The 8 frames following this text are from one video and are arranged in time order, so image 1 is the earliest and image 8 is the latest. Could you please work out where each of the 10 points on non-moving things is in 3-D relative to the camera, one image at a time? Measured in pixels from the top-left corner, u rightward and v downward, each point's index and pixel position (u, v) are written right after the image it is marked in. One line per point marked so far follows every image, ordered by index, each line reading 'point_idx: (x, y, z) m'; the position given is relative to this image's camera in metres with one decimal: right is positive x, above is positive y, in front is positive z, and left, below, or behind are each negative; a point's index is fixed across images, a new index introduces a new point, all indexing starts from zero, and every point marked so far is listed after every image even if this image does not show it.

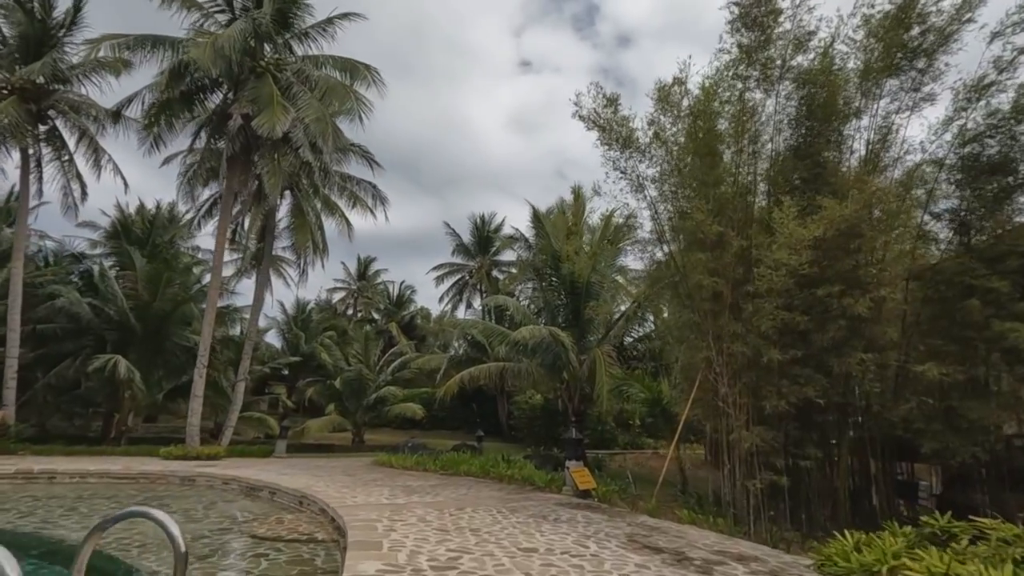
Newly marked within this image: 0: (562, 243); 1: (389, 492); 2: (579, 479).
0: (+1.4, +1.2, +15.2) m
1: (-1.9, -3.1, +8.3) m
2: (+1.1, -3.0, +8.5) m
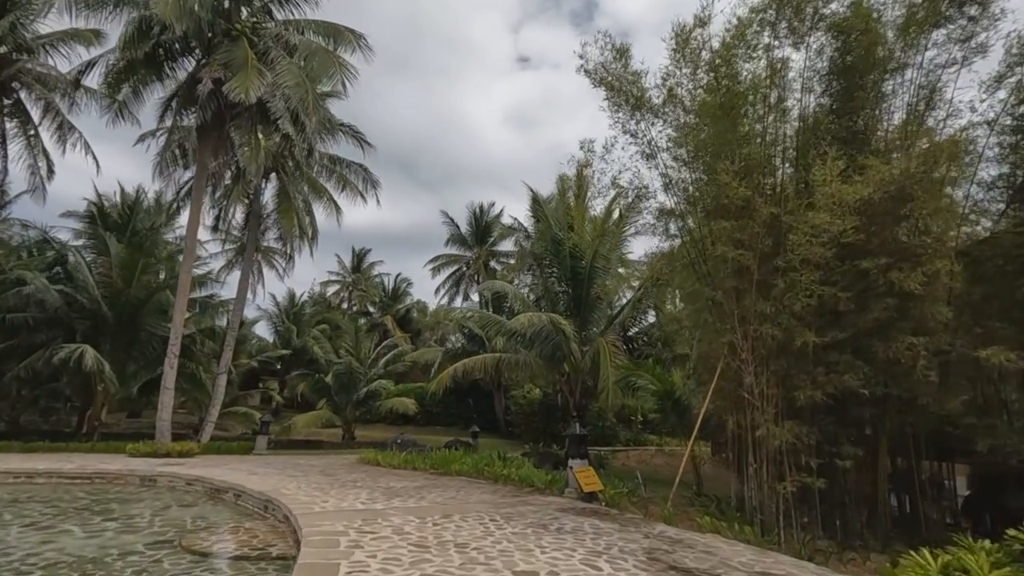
0: (+1.3, +1.6, +14.2) m
1: (-1.9, -2.8, +7.3) m
2: (+1.0, -2.7, +7.6) m
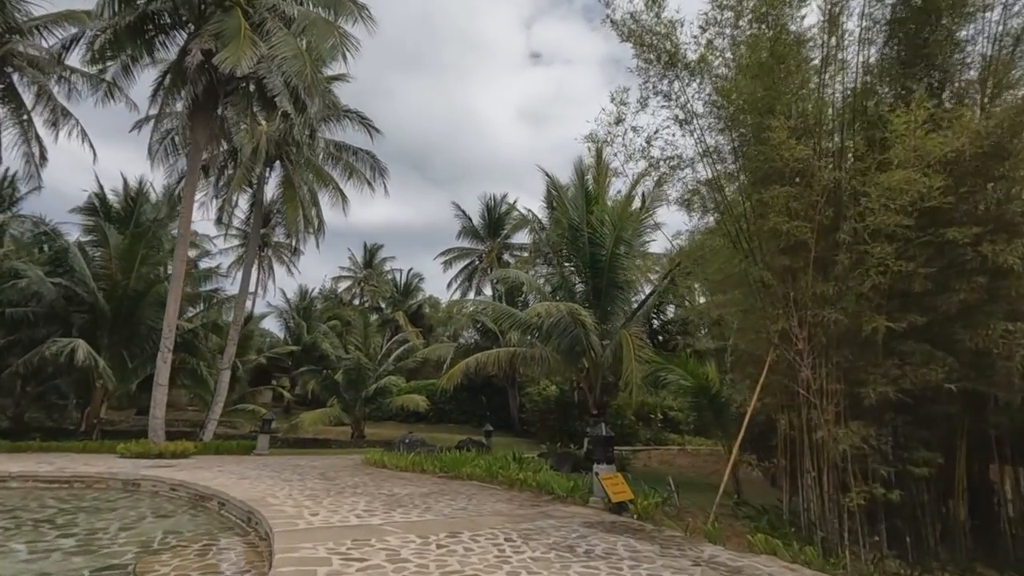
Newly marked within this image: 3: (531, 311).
0: (+1.7, +1.8, +13.3) m
1: (-1.7, -2.6, +6.4) m
2: (+1.2, -2.5, +6.6) m
3: (+0.4, -0.5, +12.1) m
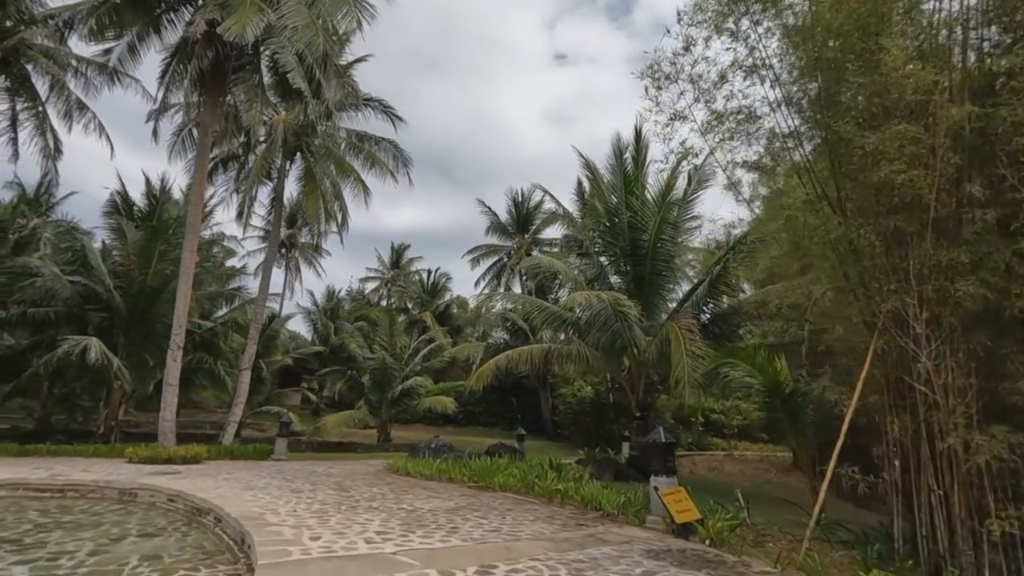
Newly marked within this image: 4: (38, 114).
0: (+2.4, +2.1, +12.1) m
1: (-1.3, -2.4, +5.4) m
2: (+1.7, -2.2, +5.5) m
3: (+1.1, -0.3, +10.9) m
4: (-12.0, +4.5, +13.7) m
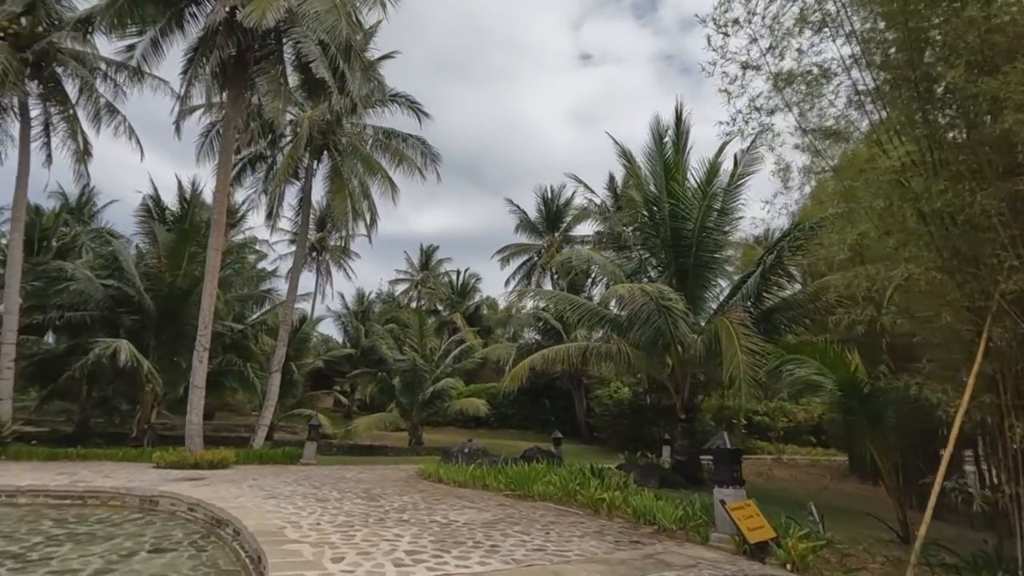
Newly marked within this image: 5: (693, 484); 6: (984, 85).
0: (+3.1, +2.2, +11.4) m
1: (-0.9, -2.3, +4.9) m
2: (+2.1, -2.1, +4.8) m
3: (+1.8, -0.2, +10.3) m
4: (-11.3, +4.4, +13.7) m
5: (+3.8, -4.1, +11.3) m
6: (+3.5, +1.5, +4.1) m
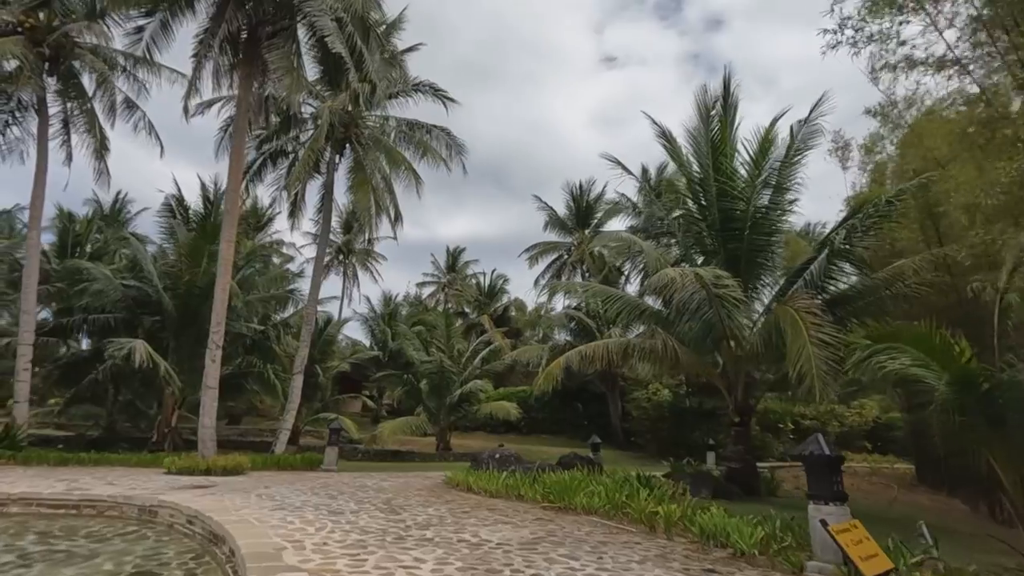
0: (+3.7, +2.4, +10.3) m
1: (-0.5, -2.0, +4.0) m
2: (+2.4, -1.8, +3.8) m
3: (+2.4, 0.0, +9.3) m
4: (-10.6, +4.4, +13.4) m
5: (+4.5, -3.9, +10.2) m
6: (+3.8, +1.8, +3.0) m
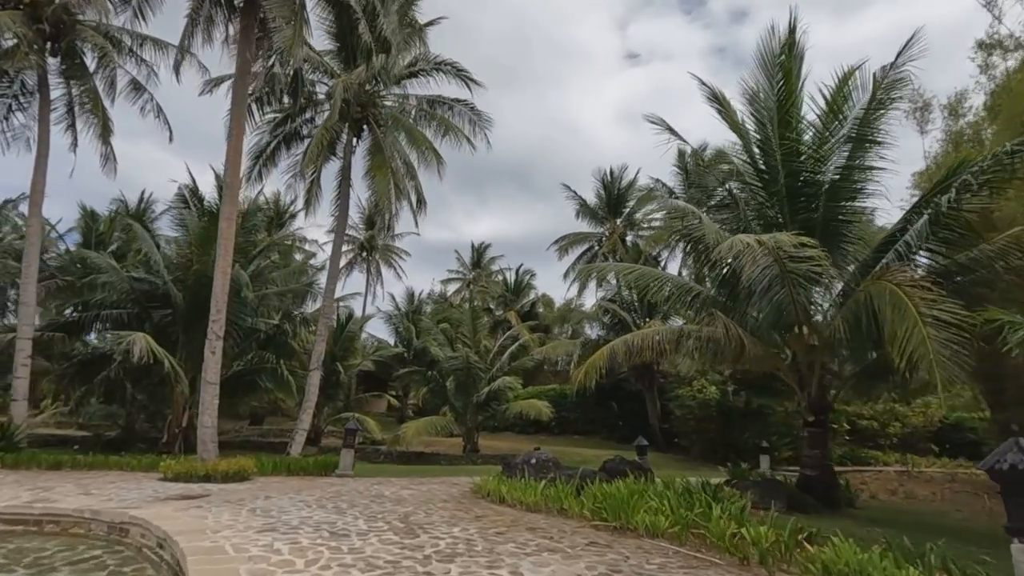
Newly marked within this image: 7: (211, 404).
0: (+4.3, +2.8, +8.9) m
1: (-0.2, -1.7, +2.8) m
2: (+2.7, -1.5, +2.4) m
3: (+2.9, +0.4, +7.9) m
4: (-9.9, +4.6, +12.6) m
5: (+5.1, -3.5, +8.7) m
6: (+4.0, +2.1, +1.6) m
7: (-4.7, -1.8, +8.3) m
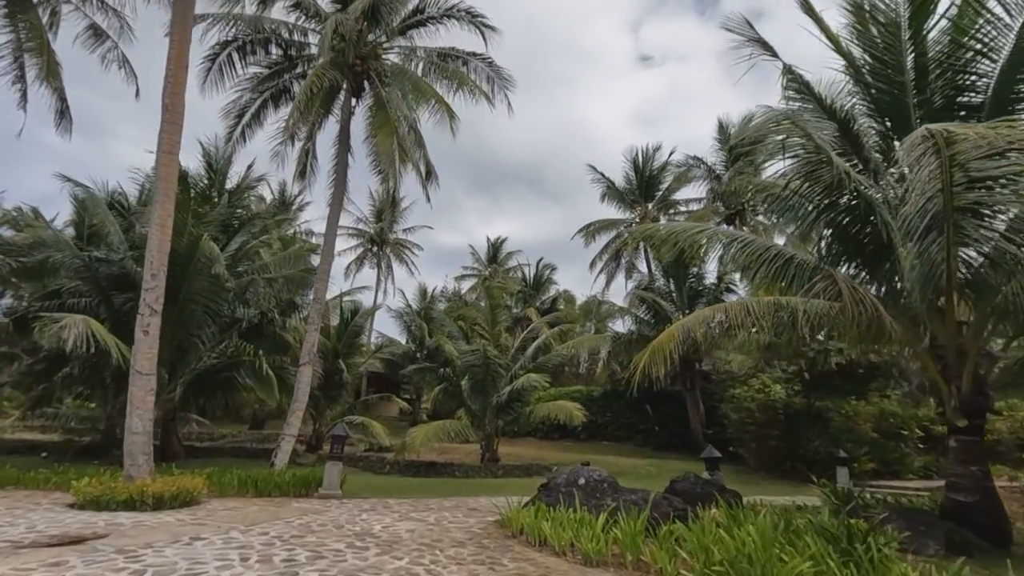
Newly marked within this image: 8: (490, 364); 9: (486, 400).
0: (+4.7, +3.3, +6.5) m
1: (+0.1, -1.2, +0.5) m
2: (+3.0, -0.9, 0.0) m
3: (+3.3, +0.9, +5.5) m
4: (-9.3, +5.0, +10.6) m
5: (+5.6, -3.0, +6.3) m
6: (+4.2, +2.7, -0.8) m
7: (-4.2, -1.3, +6.2) m
8: (-0.6, -2.1, +14.8) m
9: (-0.8, -3.1, +14.9) m
